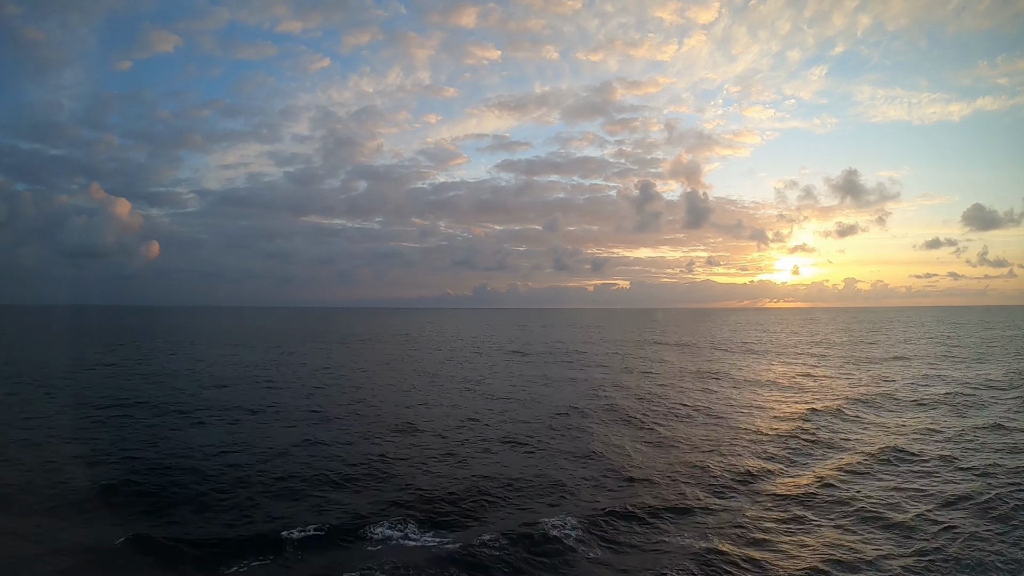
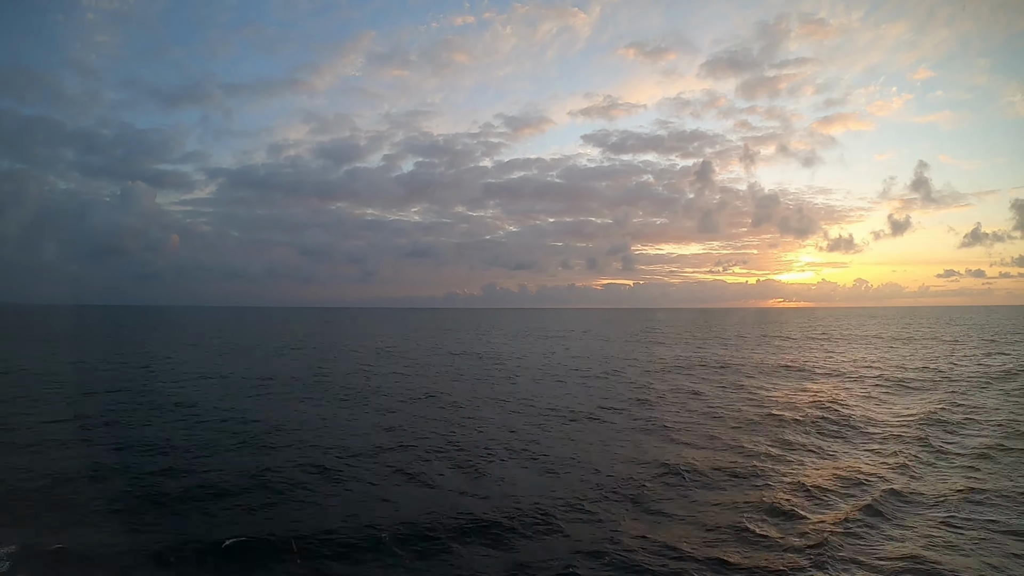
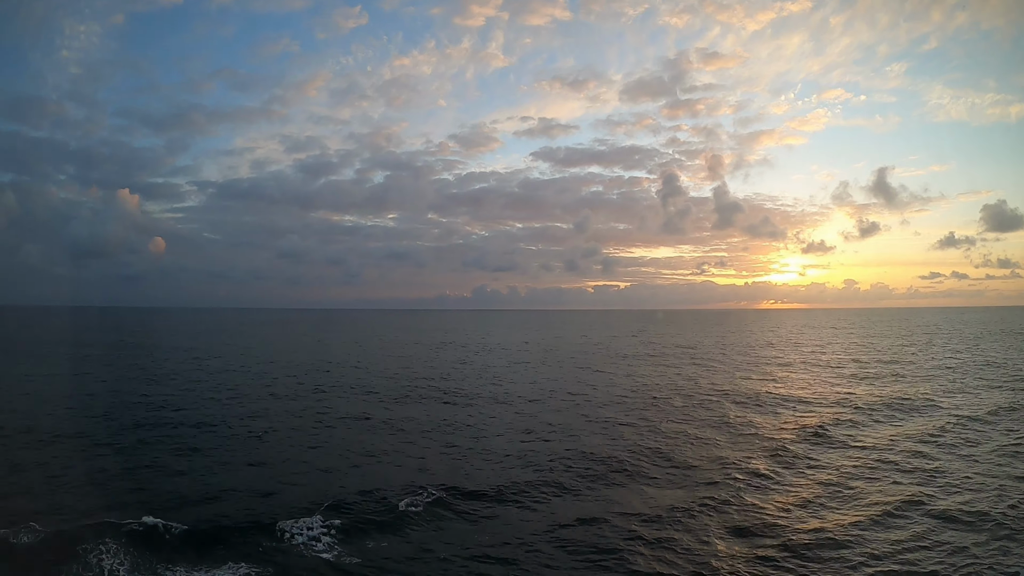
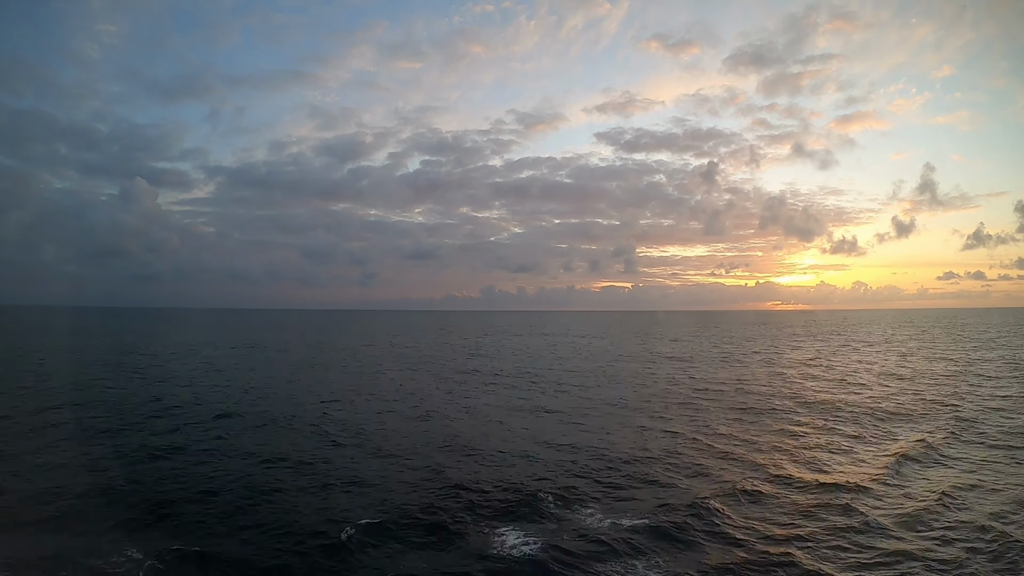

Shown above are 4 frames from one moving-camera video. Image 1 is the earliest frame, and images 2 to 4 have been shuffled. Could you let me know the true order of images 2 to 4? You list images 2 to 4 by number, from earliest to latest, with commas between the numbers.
3, 2, 4
